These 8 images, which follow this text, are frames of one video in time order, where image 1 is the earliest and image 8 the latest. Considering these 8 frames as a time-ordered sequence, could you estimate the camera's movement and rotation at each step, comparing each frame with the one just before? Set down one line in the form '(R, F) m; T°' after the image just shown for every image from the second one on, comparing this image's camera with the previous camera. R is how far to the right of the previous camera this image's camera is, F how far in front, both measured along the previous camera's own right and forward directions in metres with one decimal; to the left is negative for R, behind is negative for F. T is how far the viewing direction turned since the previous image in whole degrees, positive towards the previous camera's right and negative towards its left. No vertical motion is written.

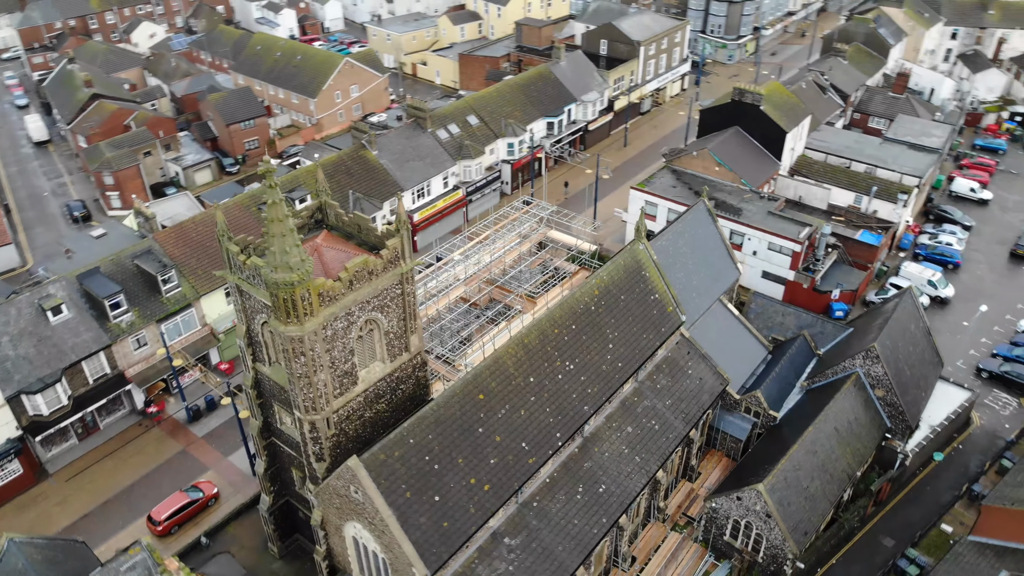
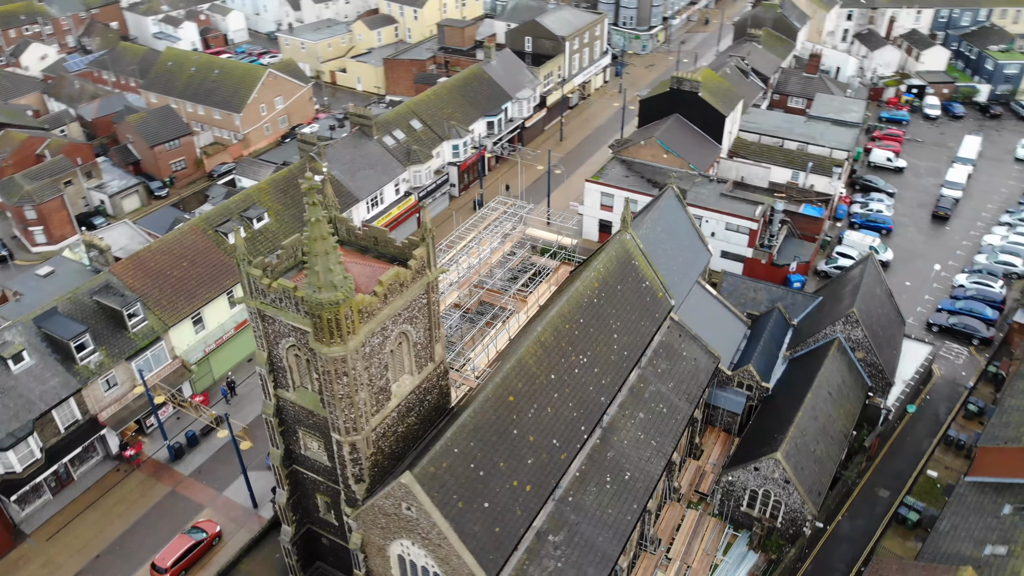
(-4.9, +0.3) m; +7°
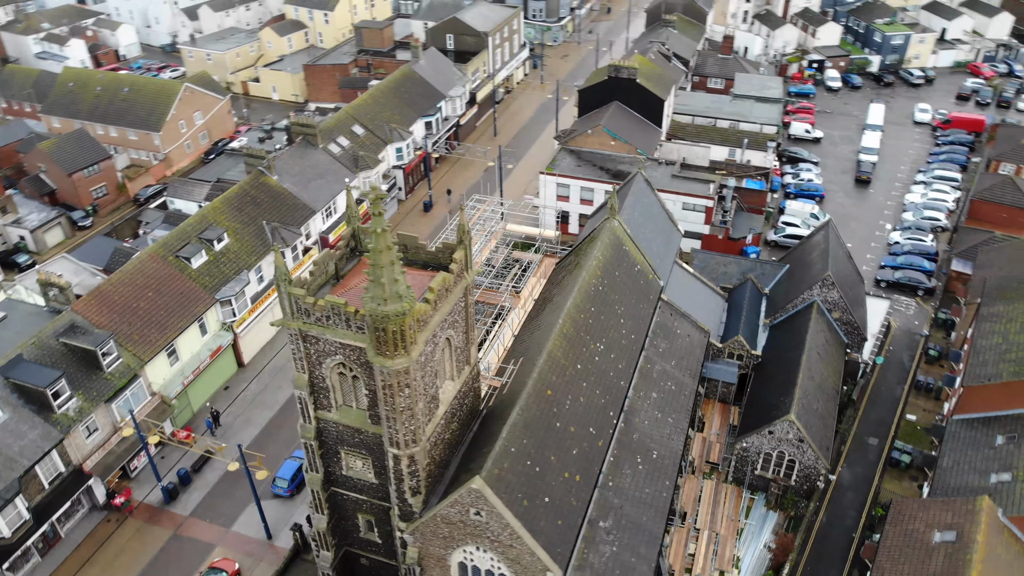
(-5.5, +0.3) m; +8°
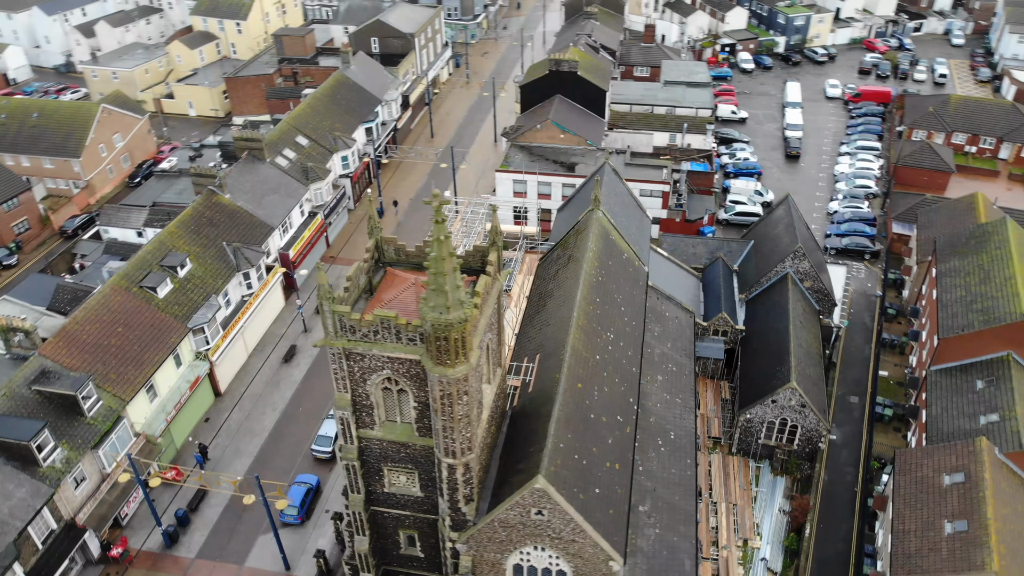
(-4.9, +0.4) m; +7°
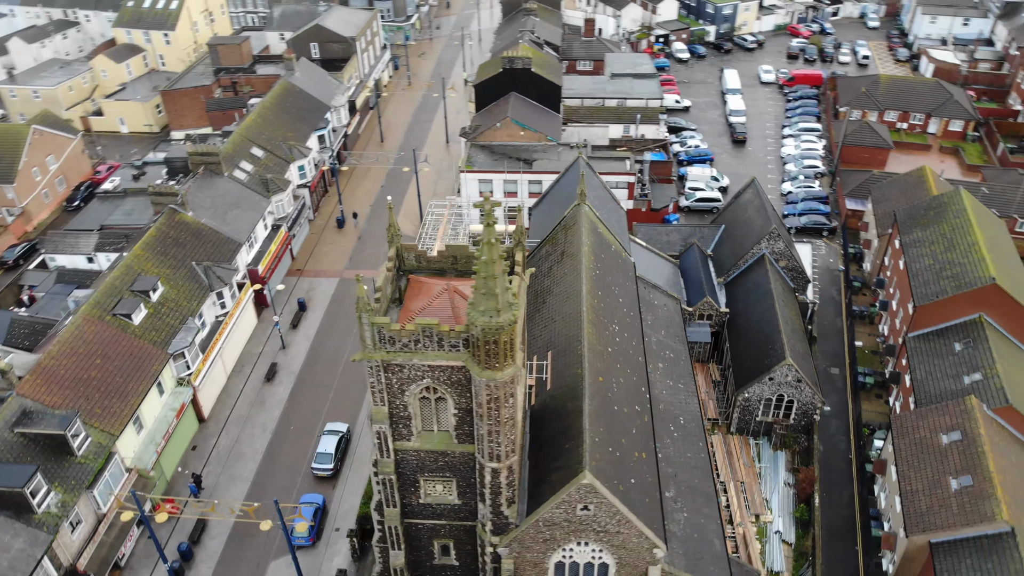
(-3.8, +0.3) m; +6°
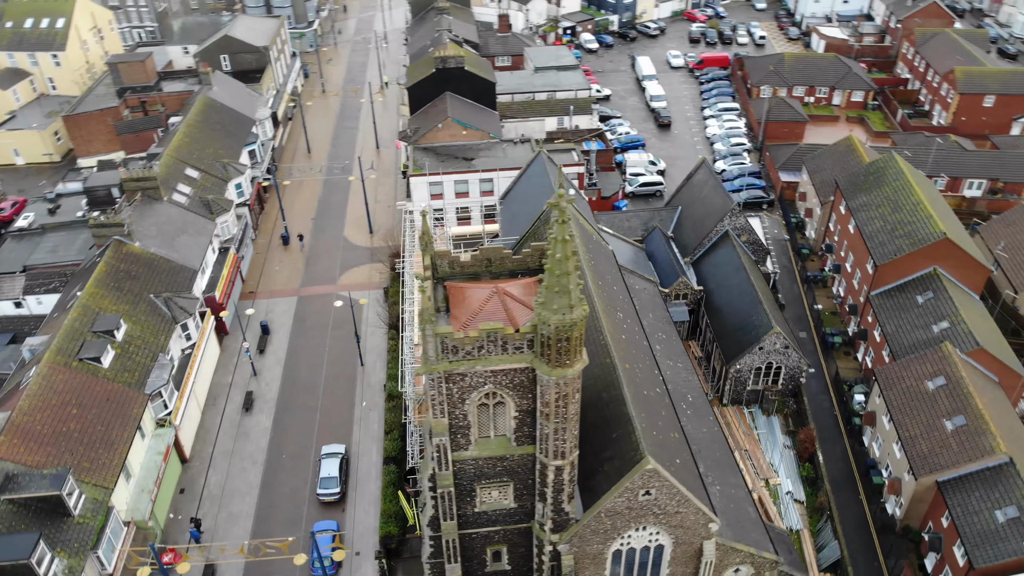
(-5.4, +0.5) m; +8°
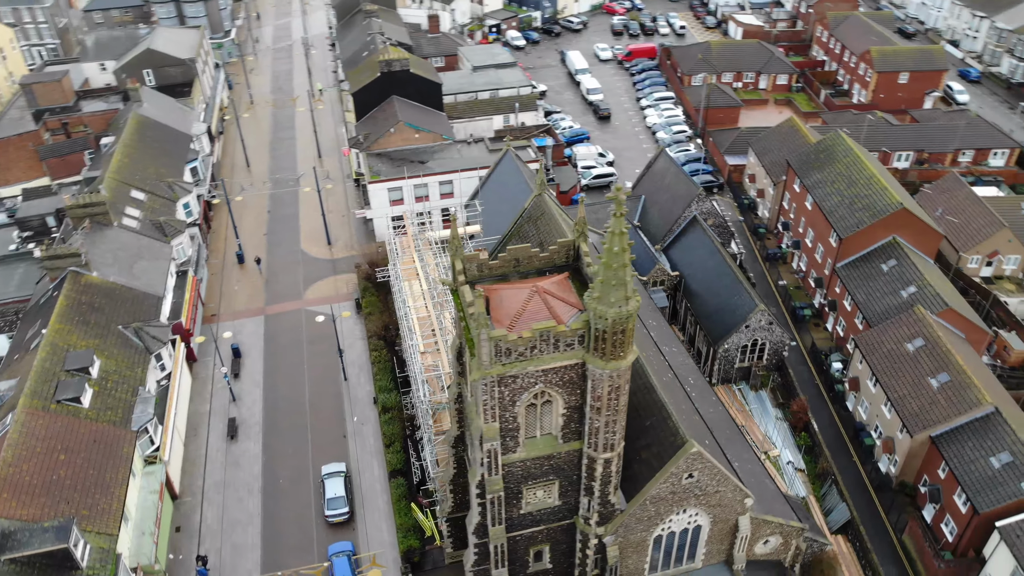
(-4.3, +0.4) m; +6°
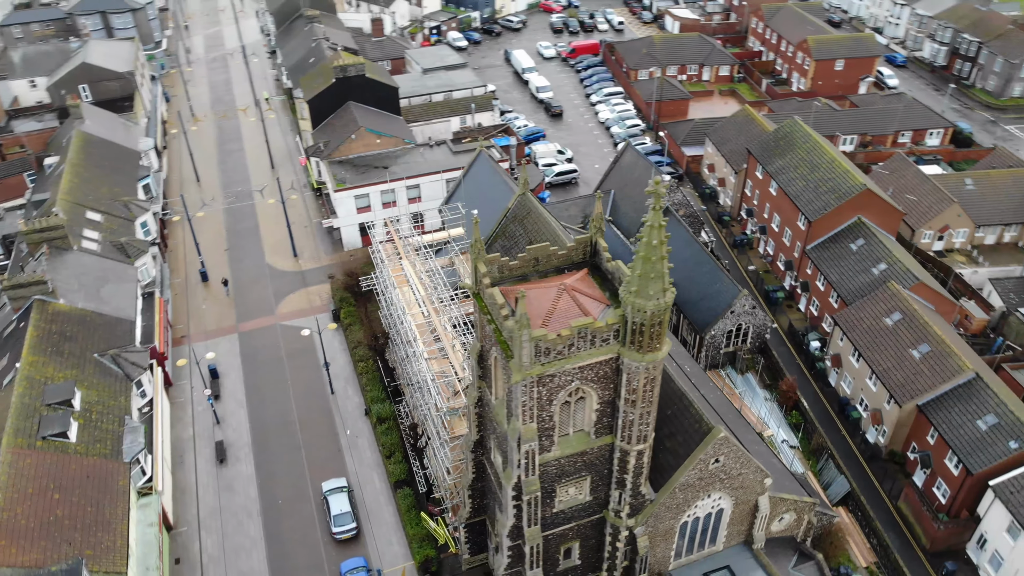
(-3.3, +0.2) m; +5°
